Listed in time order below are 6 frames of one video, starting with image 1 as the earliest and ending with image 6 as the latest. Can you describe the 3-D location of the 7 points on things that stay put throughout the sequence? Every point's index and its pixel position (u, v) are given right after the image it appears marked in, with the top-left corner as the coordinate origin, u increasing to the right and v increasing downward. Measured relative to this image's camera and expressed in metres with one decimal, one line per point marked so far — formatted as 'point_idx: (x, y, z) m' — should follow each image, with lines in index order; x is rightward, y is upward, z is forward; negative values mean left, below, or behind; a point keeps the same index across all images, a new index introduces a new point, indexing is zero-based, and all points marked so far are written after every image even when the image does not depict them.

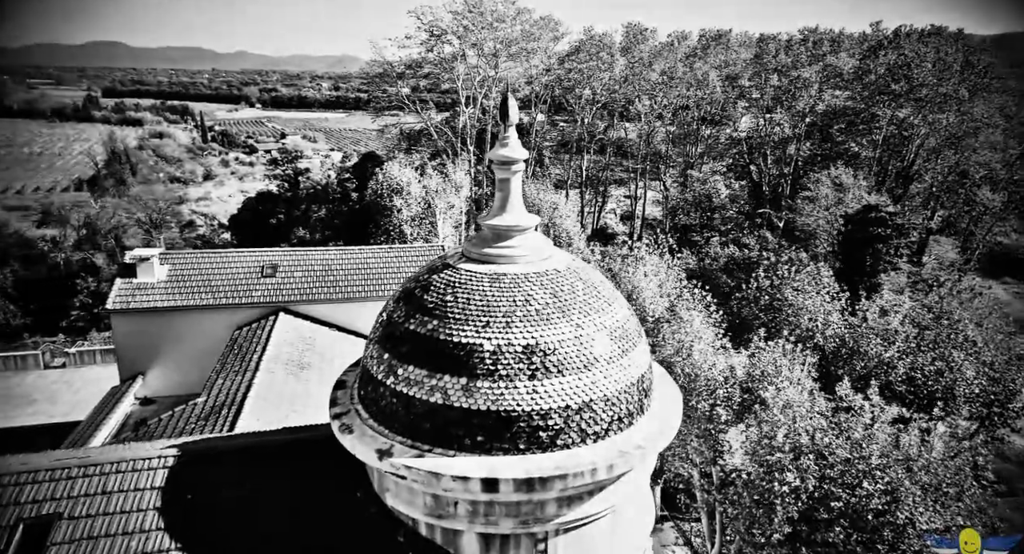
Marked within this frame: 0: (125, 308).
0: (-10.8, -0.8, +19.3) m
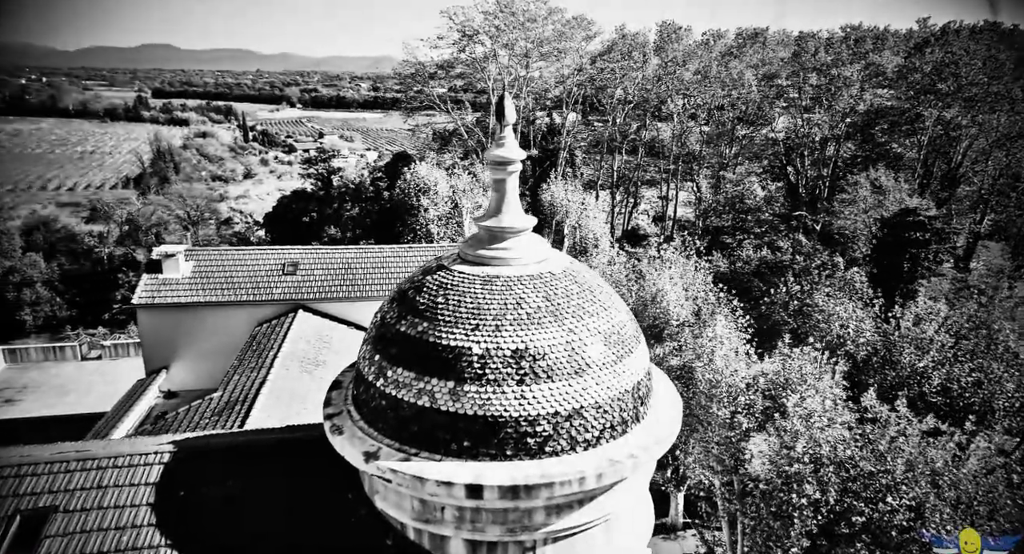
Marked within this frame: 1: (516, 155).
0: (-10.3, -0.7, +19.8) m
1: (0.0, +1.8, +10.3) m
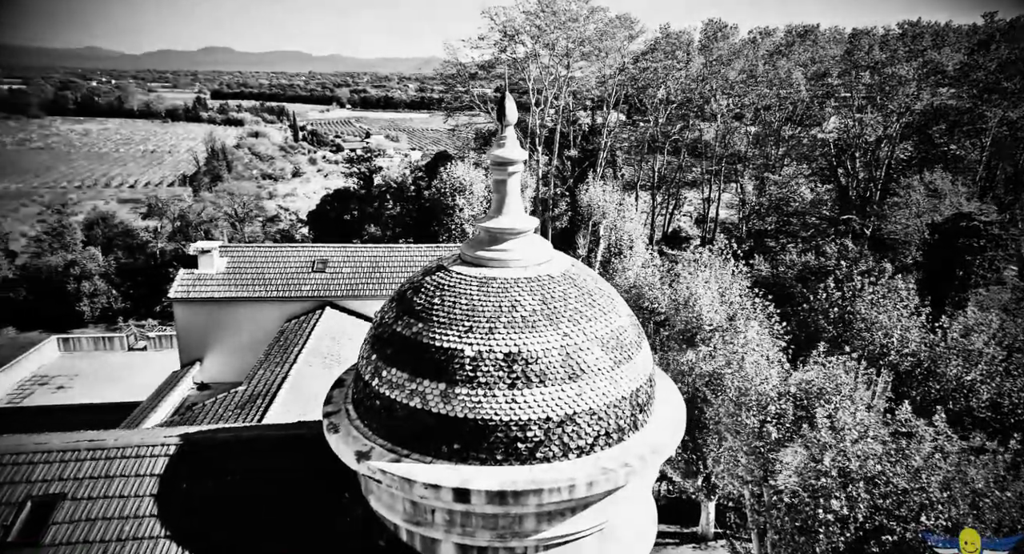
0: (-9.6, -0.6, +20.5) m
1: (+0.1, +1.8, +10.2) m
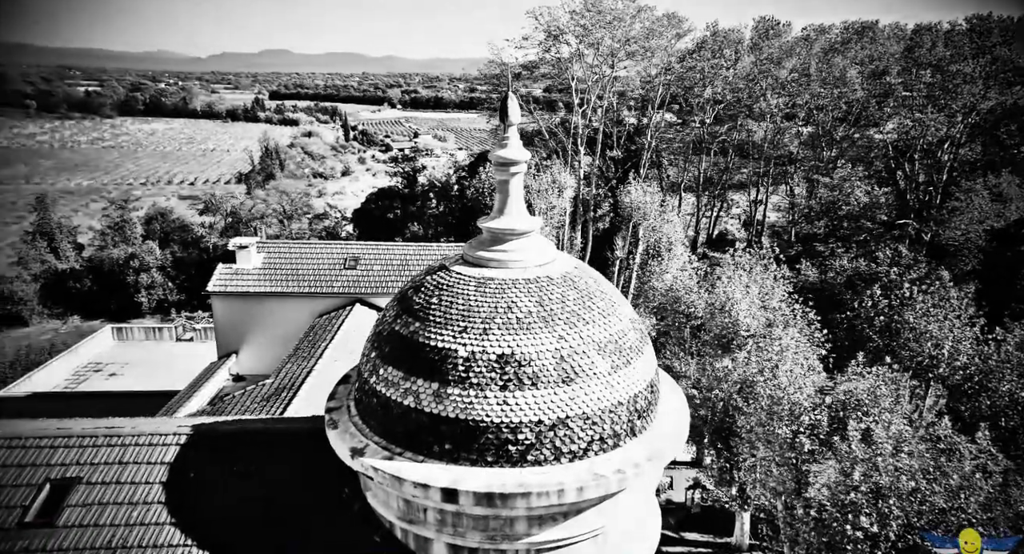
0: (-8.8, -0.4, +21.2) m
1: (+0.1, +1.8, +10.2) m
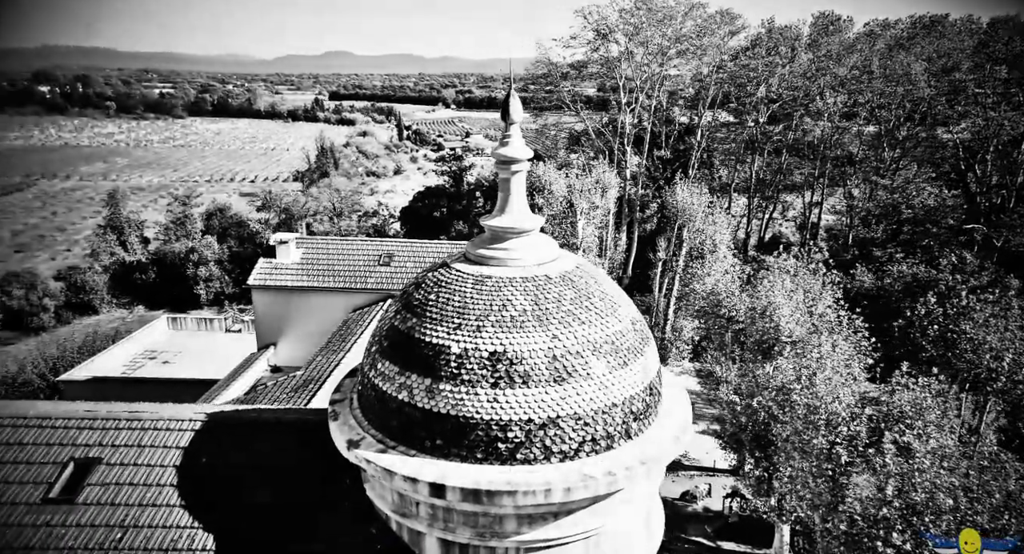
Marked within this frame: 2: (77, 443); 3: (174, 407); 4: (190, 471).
0: (-7.8, -0.2, +21.9) m
1: (+0.1, +1.8, +10.1) m
2: (-7.0, -2.7, +11.3) m
3: (-5.8, -2.2, +12.0) m
4: (-5.1, -3.0, +11.0) m
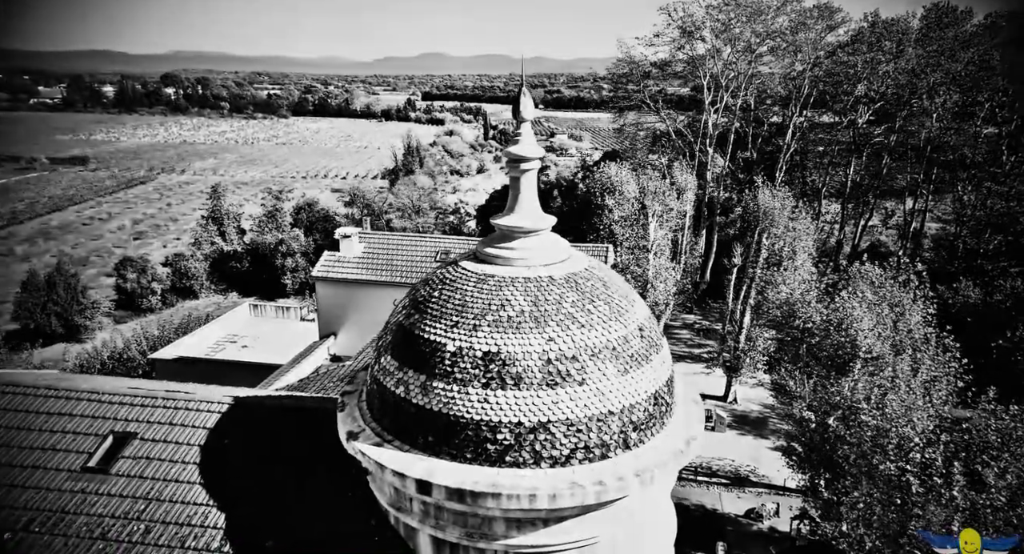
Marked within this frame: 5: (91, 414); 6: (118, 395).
0: (-6.0, 0.0, +22.7) m
1: (+0.2, +1.8, +9.9) m
2: (-6.8, -2.4, +12.1) m
3: (-5.5, -2.0, +12.6) m
4: (-4.9, -2.9, +11.5) m
5: (-7.4, -2.4, +12.2) m
6: (-7.0, -2.1, +12.5) m
